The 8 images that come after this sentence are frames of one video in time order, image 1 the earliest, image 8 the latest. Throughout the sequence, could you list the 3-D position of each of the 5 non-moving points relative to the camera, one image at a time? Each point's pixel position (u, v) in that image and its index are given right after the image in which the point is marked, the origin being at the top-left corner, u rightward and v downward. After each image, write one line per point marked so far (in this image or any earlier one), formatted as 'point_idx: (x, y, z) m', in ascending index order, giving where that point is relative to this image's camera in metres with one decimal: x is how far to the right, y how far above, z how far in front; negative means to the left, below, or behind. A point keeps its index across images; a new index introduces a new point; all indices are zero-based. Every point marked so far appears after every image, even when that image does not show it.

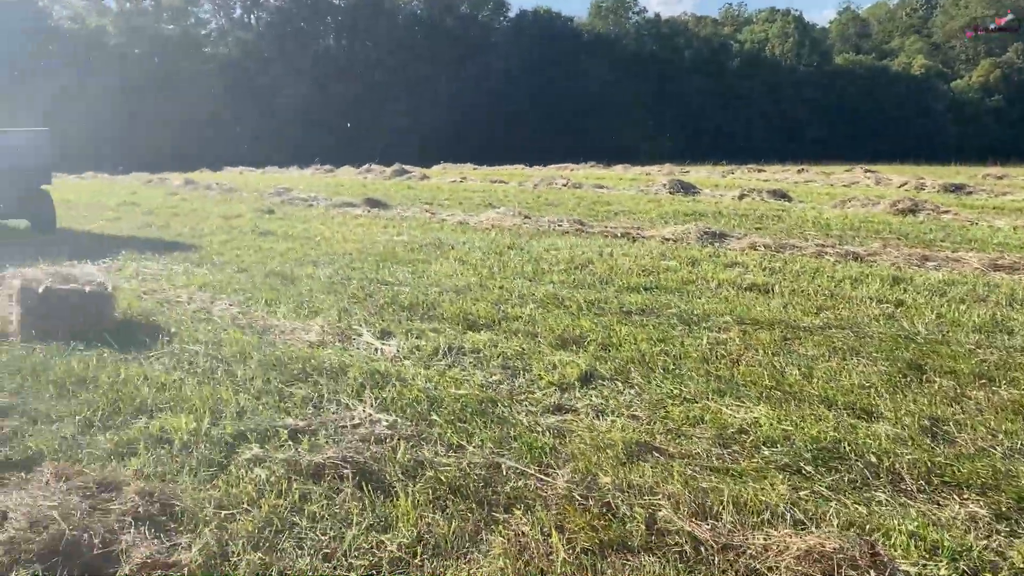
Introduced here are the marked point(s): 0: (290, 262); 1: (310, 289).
0: (-2.0, +0.2, +8.1) m
1: (-1.5, 0.0, +6.7) m
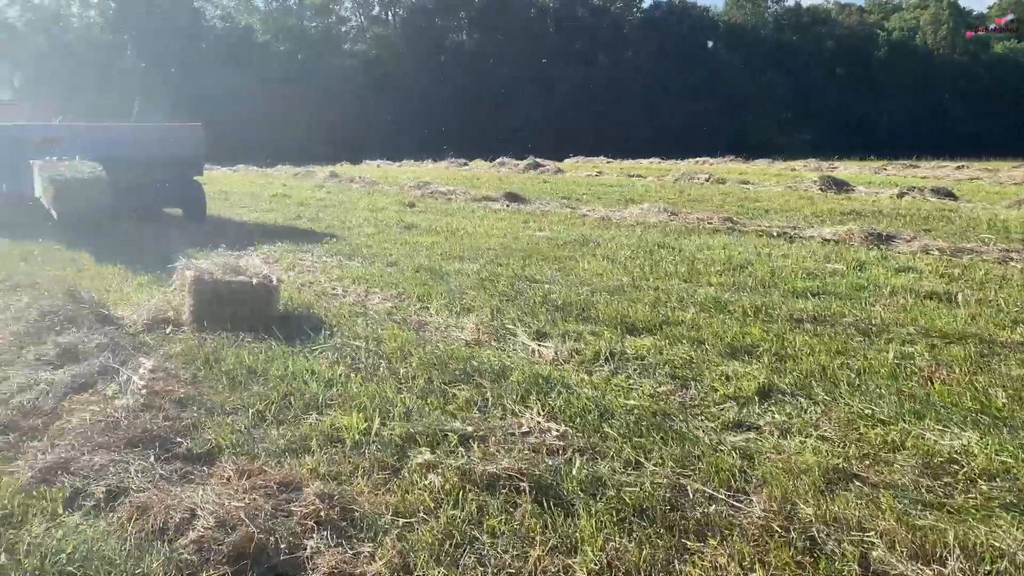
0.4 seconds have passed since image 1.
0: (-0.7, +0.3, +8.1) m
1: (-0.4, 0.0, +6.7) m
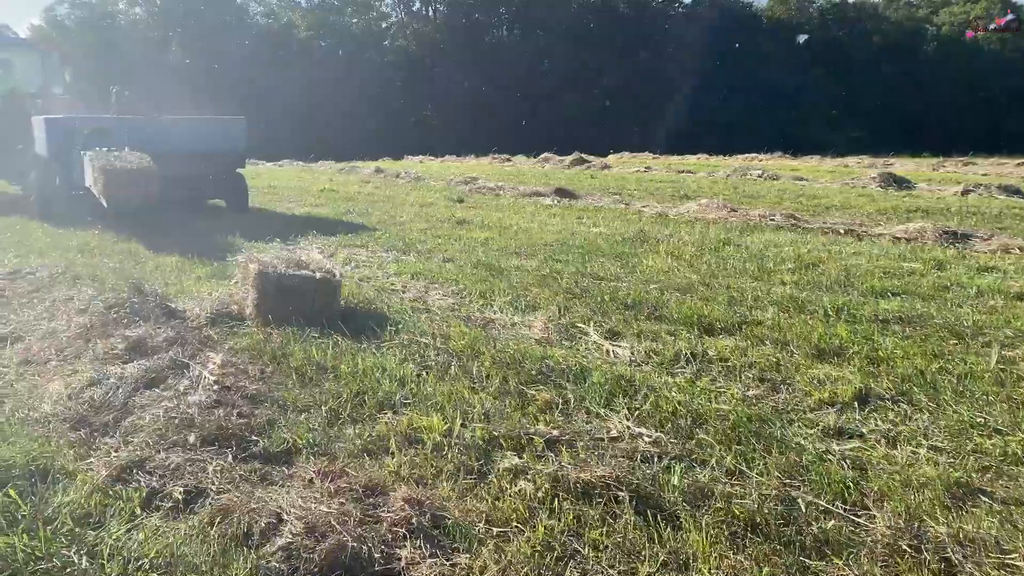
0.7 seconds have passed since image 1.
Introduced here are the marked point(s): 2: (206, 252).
0: (-0.1, +0.3, +8.0) m
1: (+0.1, +0.1, +6.5) m
2: (-2.9, +0.3, +8.3) m
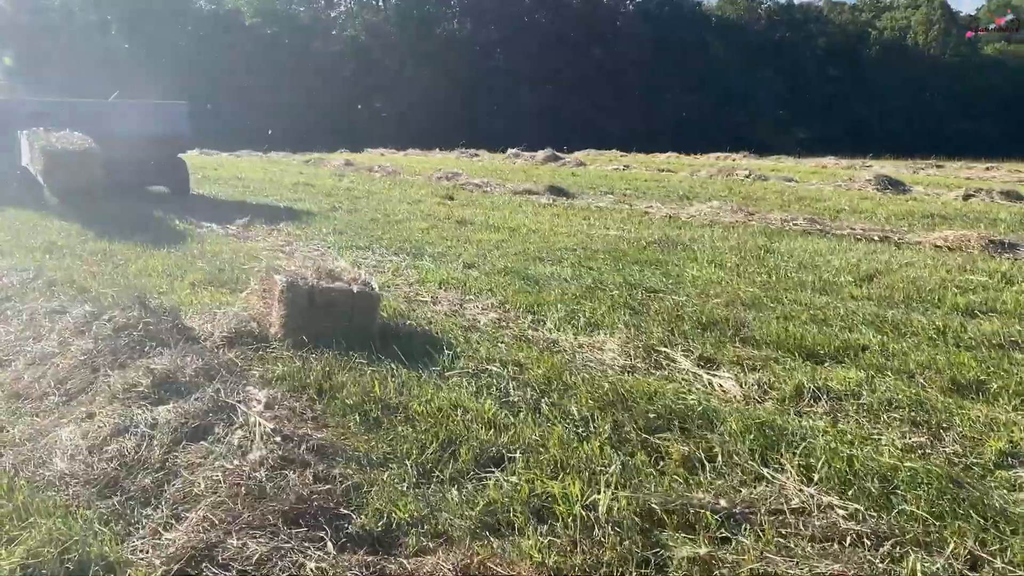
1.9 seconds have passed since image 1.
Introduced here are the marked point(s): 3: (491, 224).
0: (0.0, +0.3, +7.3) m
1: (+0.4, 0.0, +5.8) m
2: (-2.7, +0.3, +7.4) m
3: (-0.2, +0.7, +9.5) m
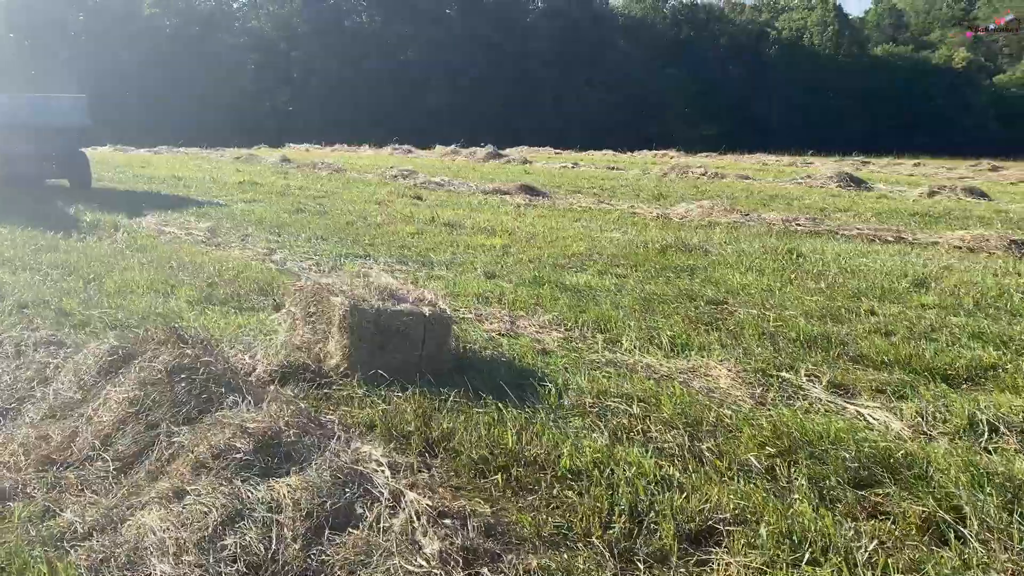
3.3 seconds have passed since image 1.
0: (+0.2, +0.2, +6.7) m
1: (+0.7, -0.1, +5.3) m
2: (-2.6, +0.2, +6.6) m
3: (-0.3, +0.6, +8.9) m
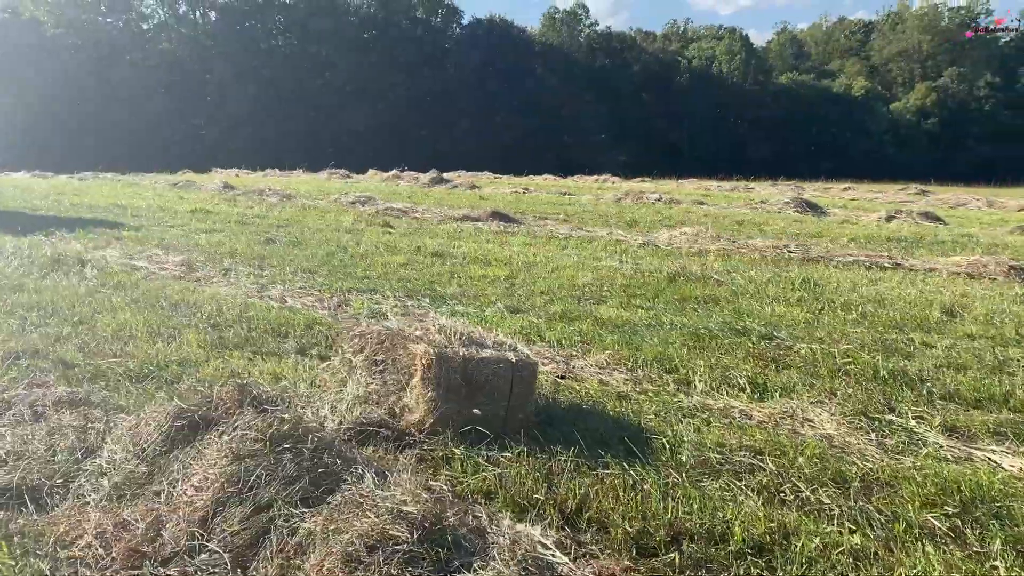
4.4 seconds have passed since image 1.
0: (+0.3, -0.1, +6.4) m
1: (+0.9, -0.3, +5.1) m
2: (-2.5, -0.1, +6.0) m
3: (-0.4, +0.3, +8.5) m
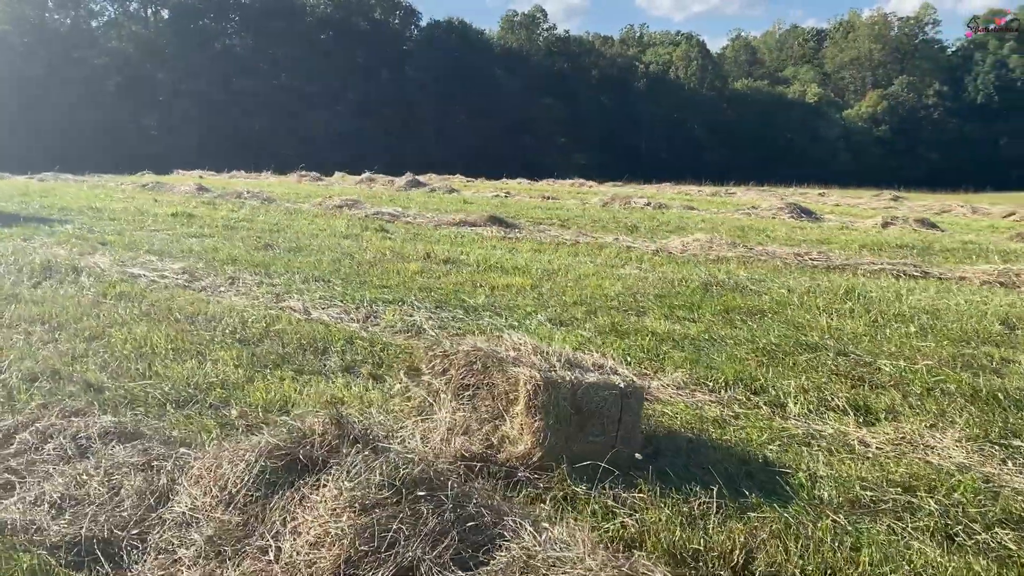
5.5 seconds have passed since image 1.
0: (+0.5, -0.1, +6.1) m
1: (+1.2, -0.4, +4.8) m
2: (-2.2, -0.2, +5.6) m
3: (-0.2, +0.2, +8.2) m
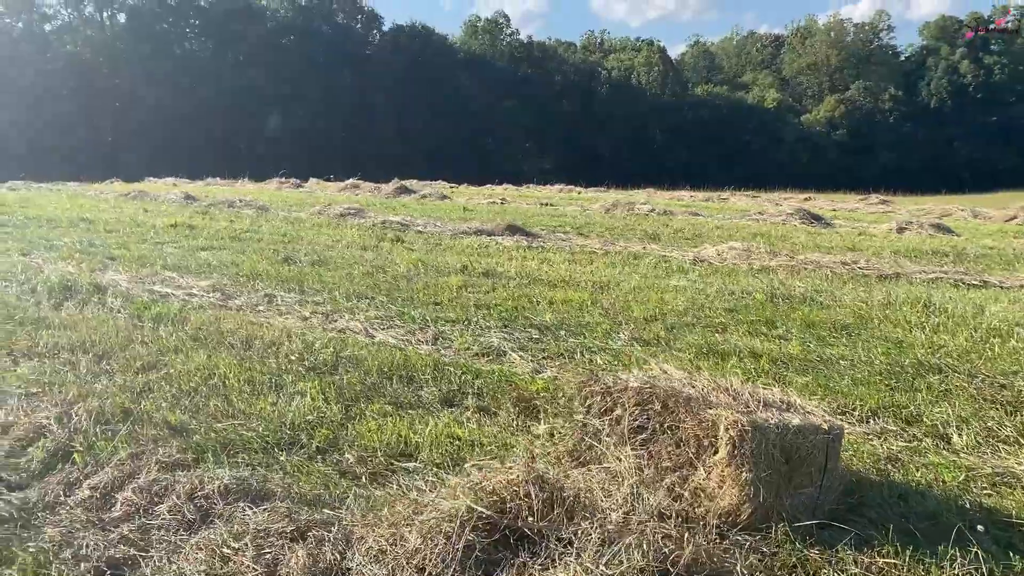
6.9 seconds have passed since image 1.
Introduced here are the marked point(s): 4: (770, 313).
0: (+1.0, -0.2, +5.7) m
1: (+1.8, -0.5, +4.4) m
2: (-1.7, -0.3, +5.1) m
3: (+0.2, +0.1, +7.8) m
4: (+1.8, -0.2, +6.2) m
